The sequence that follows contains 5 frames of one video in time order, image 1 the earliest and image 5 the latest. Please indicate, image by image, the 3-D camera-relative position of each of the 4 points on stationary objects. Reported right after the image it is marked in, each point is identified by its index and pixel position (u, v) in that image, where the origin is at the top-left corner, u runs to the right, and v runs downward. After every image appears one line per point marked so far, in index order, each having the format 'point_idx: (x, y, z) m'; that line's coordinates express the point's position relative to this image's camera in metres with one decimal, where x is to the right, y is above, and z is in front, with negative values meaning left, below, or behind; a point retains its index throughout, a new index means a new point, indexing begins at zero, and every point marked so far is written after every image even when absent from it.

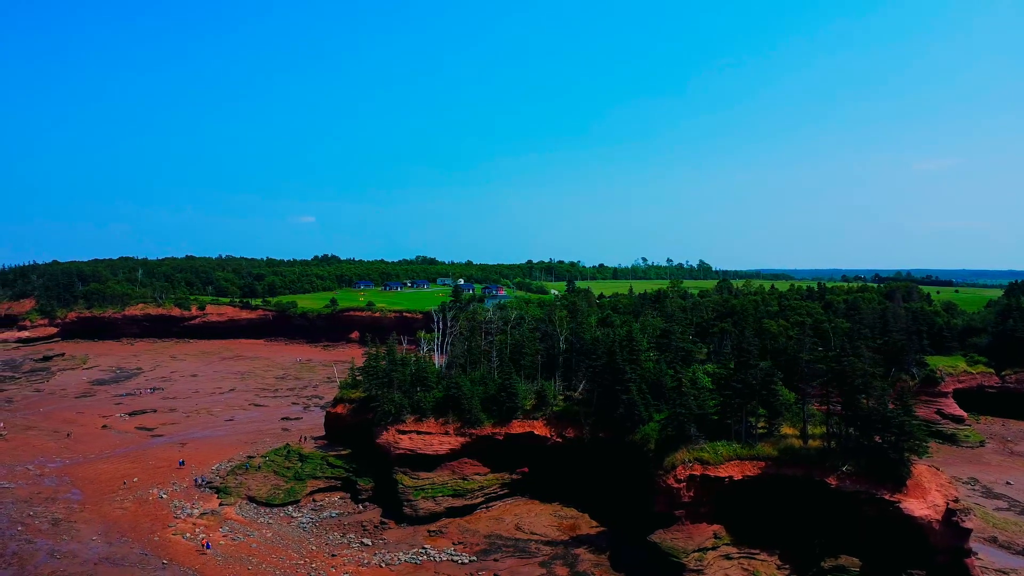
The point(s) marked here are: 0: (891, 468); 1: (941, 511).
0: (+13.8, -6.7, +19.8) m
1: (+14.9, -7.9, +19.1) m
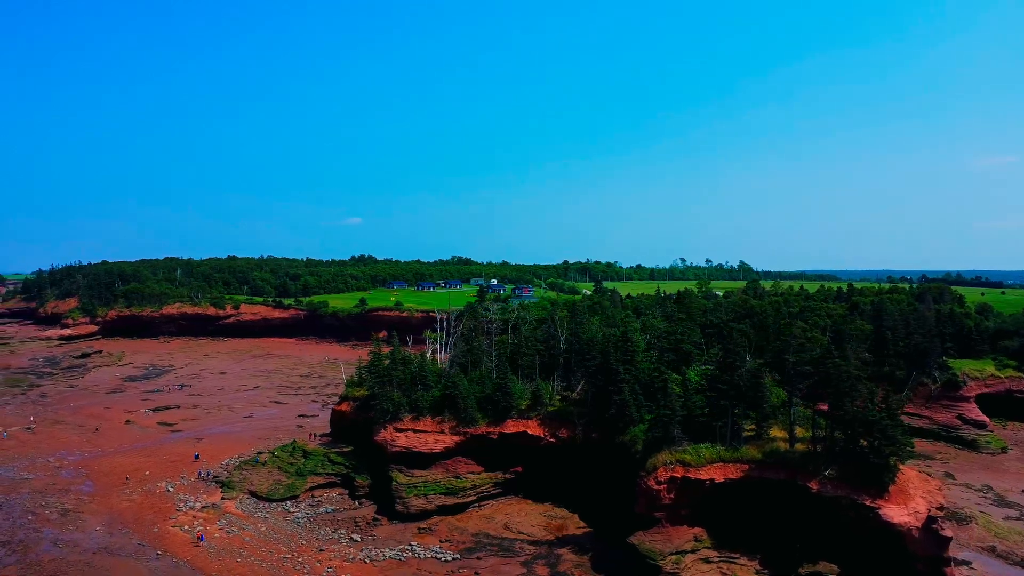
0: (+12.8, -6.6, +19.3) m
1: (+13.9, -7.9, +18.5) m
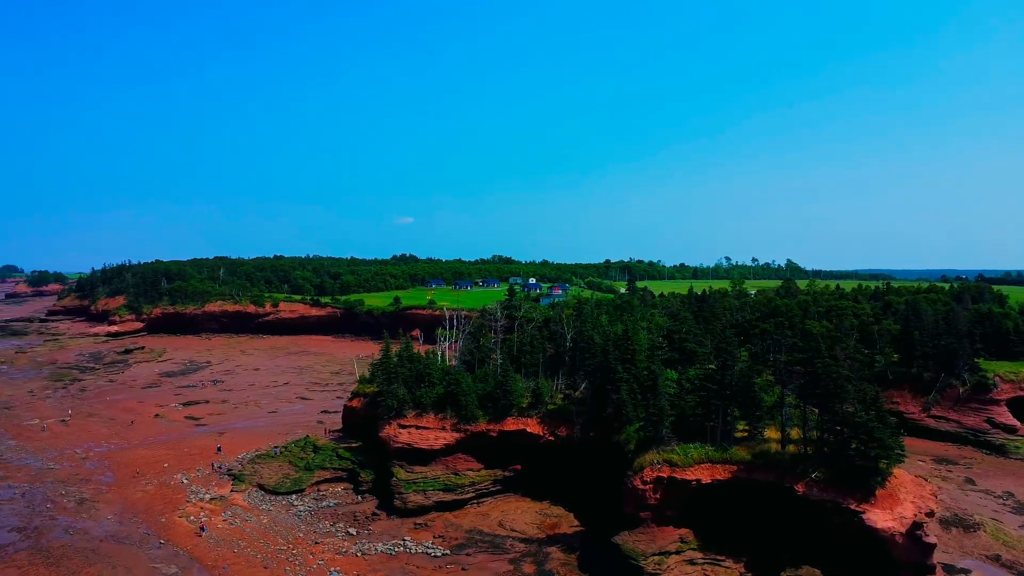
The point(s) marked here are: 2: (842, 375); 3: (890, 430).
0: (+12.1, -6.5, +18.7) m
1: (+13.1, -7.8, +17.9) m
2: (+12.1, -3.2, +19.9) m
3: (+13.4, -5.0, +19.1) m
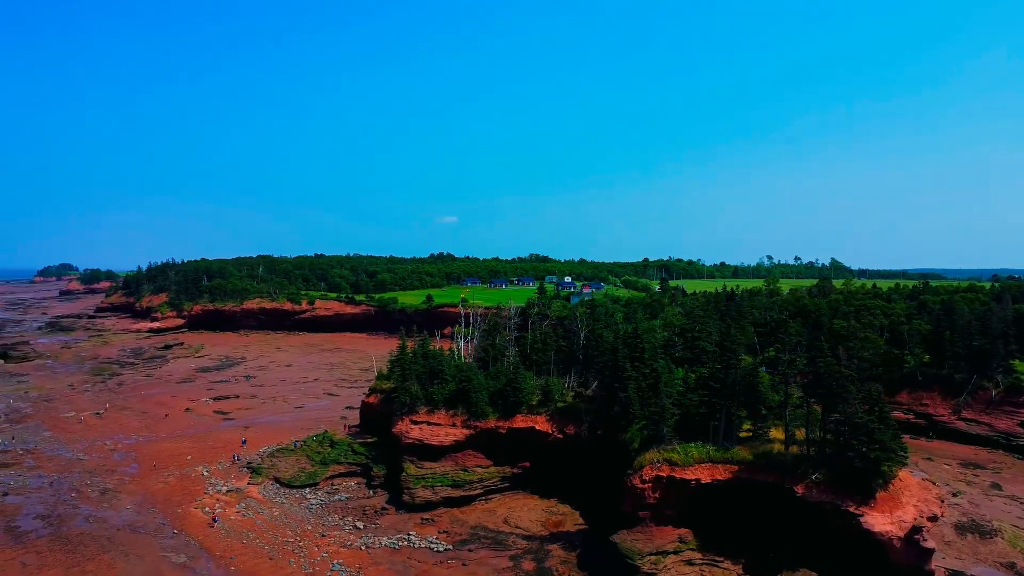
0: (+11.9, -6.5, +18.3) m
1: (+12.9, -7.7, +17.4) m
2: (+12.0, -3.1, +19.4) m
3: (+13.2, -4.9, +18.6) m
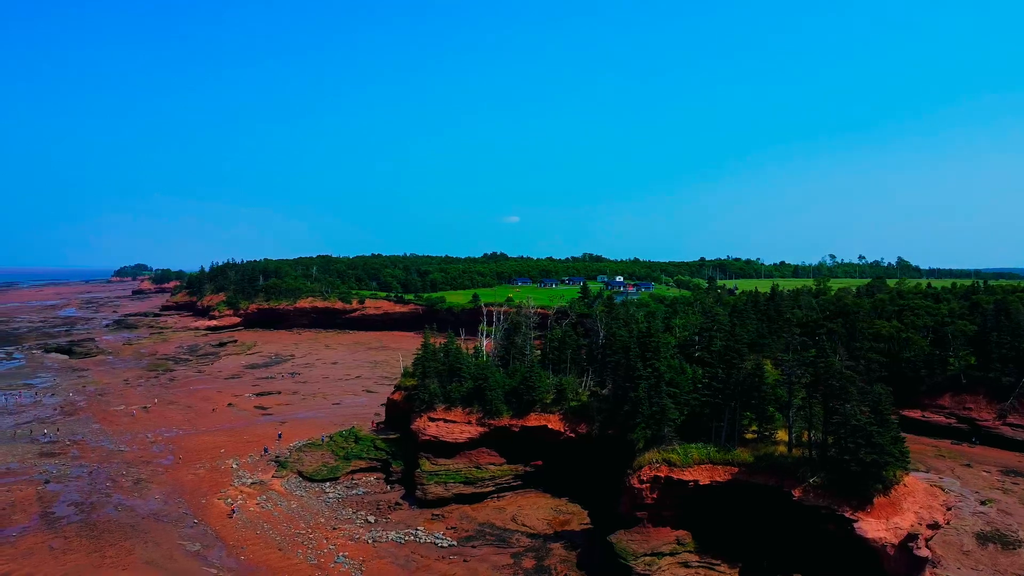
0: (+11.5, -6.4, +17.7) m
1: (+12.5, -7.7, +16.8) m
2: (+11.7, -3.1, +18.8) m
3: (+12.9, -4.9, +17.9) m
